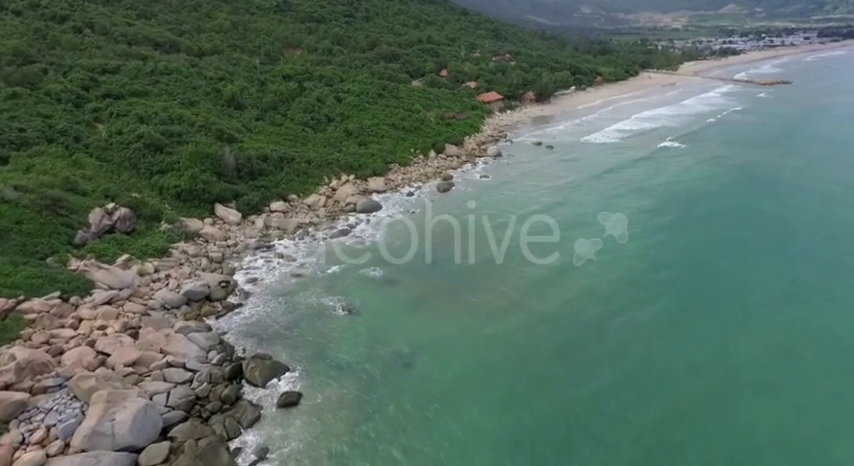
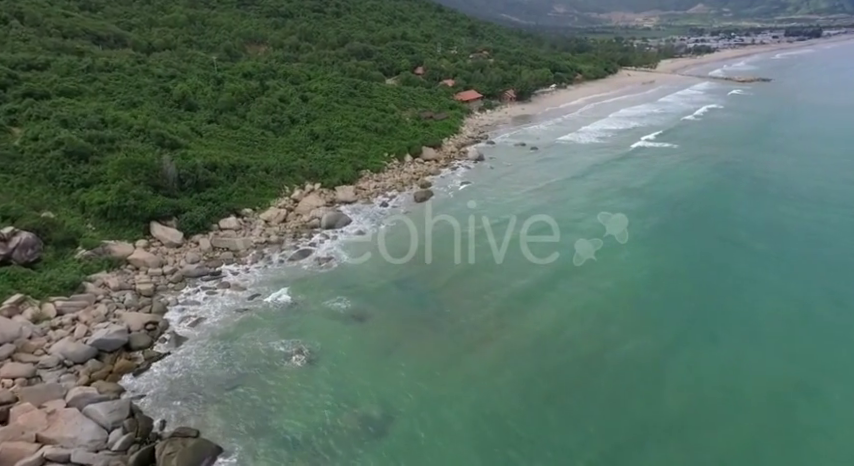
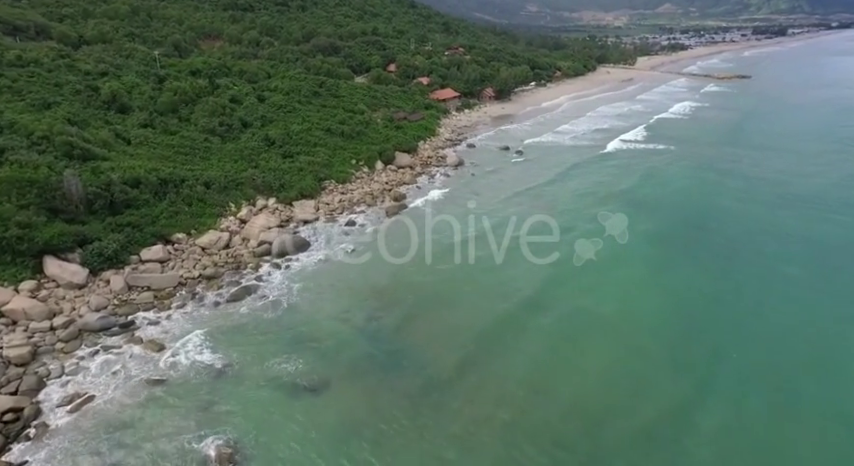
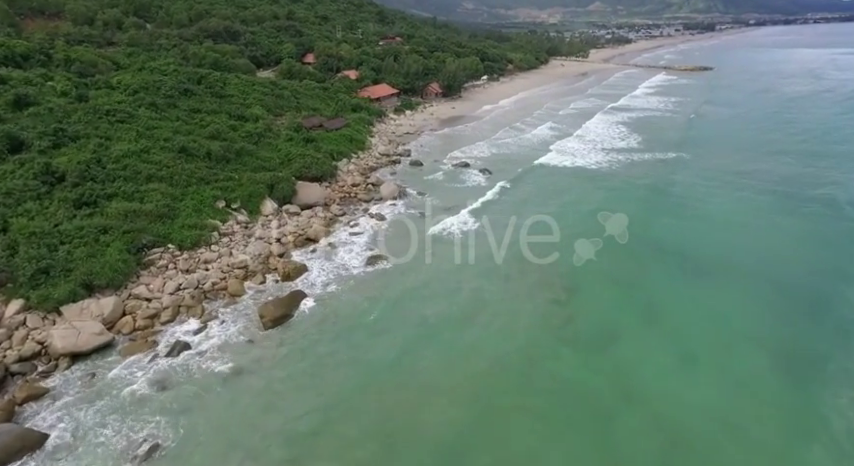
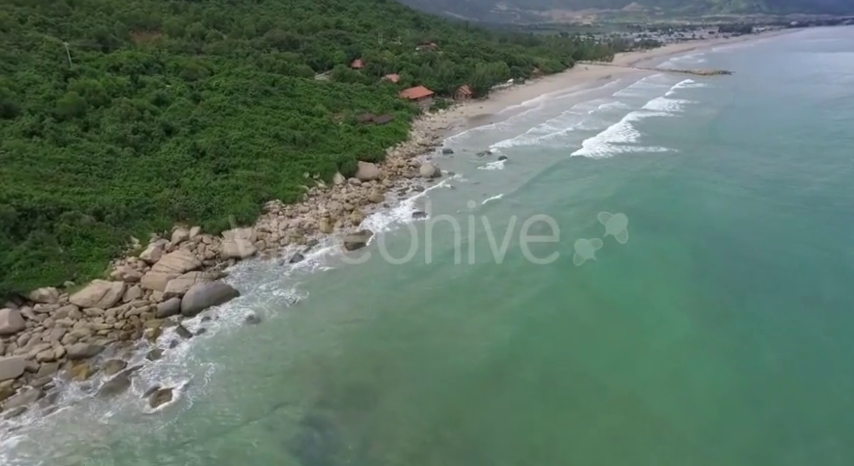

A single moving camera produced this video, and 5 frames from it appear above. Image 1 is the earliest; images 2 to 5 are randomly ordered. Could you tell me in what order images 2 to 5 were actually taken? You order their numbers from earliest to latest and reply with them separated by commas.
2, 3, 5, 4
